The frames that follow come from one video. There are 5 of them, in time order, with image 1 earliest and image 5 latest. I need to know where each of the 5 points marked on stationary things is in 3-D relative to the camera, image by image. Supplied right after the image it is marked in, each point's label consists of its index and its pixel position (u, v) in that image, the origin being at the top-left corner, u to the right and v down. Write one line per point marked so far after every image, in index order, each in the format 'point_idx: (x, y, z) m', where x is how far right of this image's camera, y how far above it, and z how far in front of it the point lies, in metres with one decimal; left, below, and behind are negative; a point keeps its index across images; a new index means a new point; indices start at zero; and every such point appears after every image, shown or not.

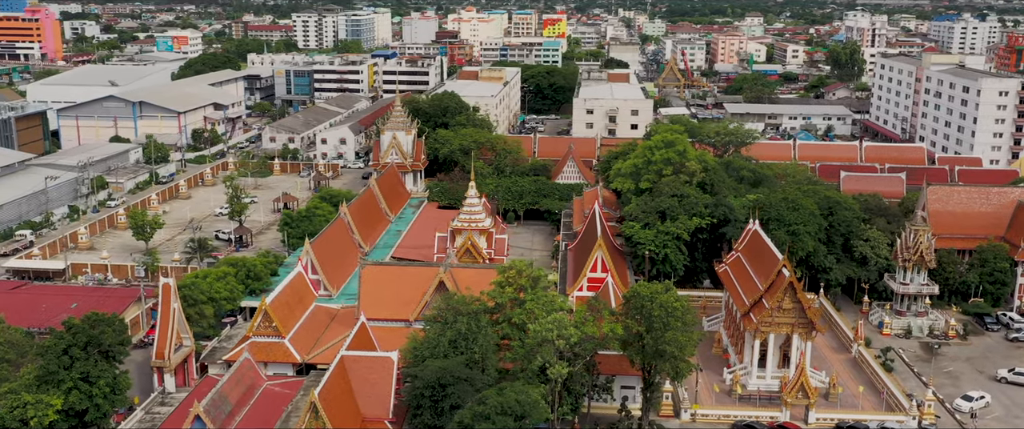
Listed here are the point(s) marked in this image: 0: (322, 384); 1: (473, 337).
0: (-3.6, -3.2, +17.4) m
1: (-0.8, -2.5, +18.4) m
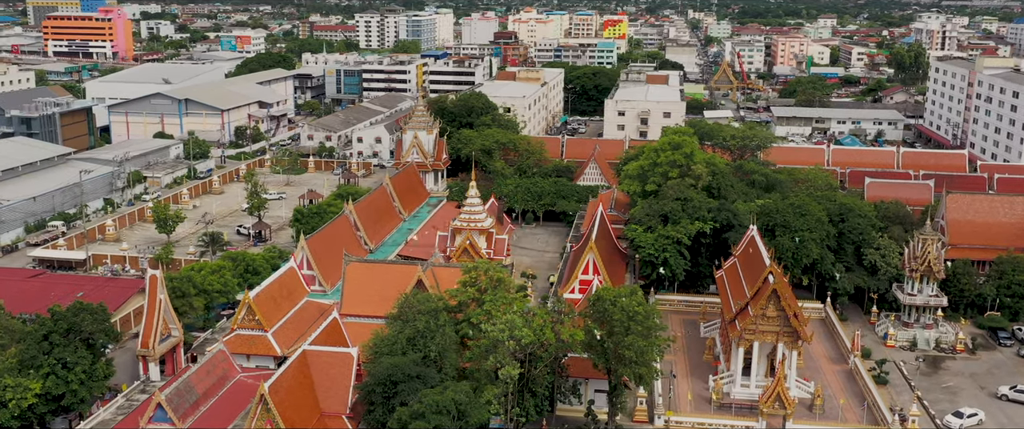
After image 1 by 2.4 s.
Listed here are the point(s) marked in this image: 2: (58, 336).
0: (-4.6, -3.1, +17.7) m
1: (-1.6, -2.5, +18.5) m
2: (-9.9, -2.6, +19.8) m
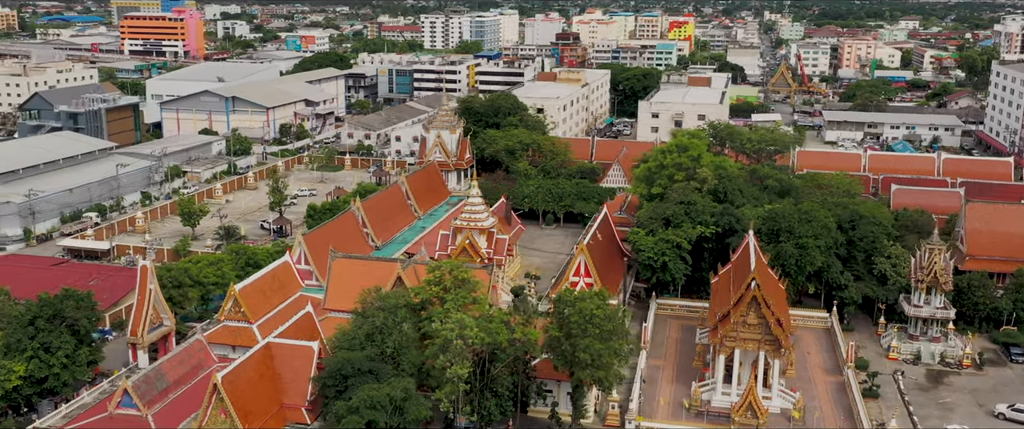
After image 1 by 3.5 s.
0: (-5.5, -3.0, +18.1) m
1: (-2.5, -2.4, +18.7) m
2: (-10.6, -2.4, +20.7) m
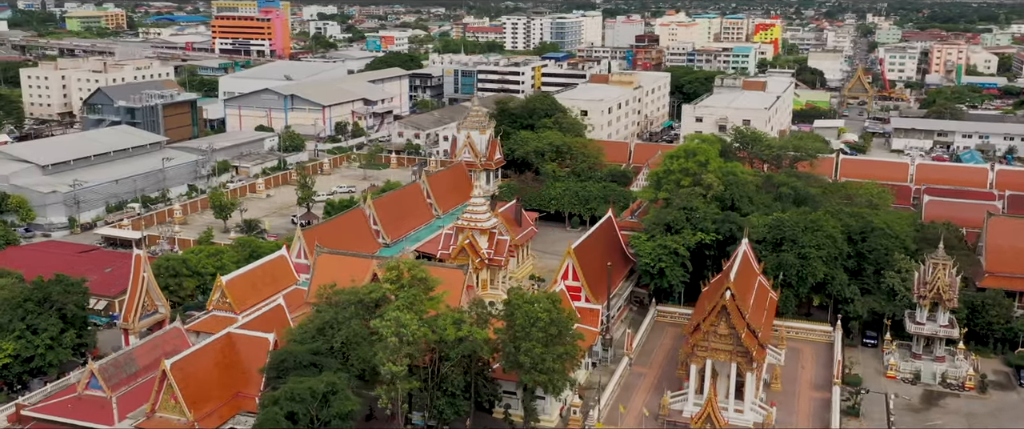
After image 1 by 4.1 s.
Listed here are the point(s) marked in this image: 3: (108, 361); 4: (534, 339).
0: (-6.7, -2.9, +18.8) m
1: (-3.6, -2.4, +19.1) m
2: (-11.5, -2.2, +21.8) m
3: (-8.8, -3.2, +19.8) m
4: (+0.5, -2.5, +18.5) m
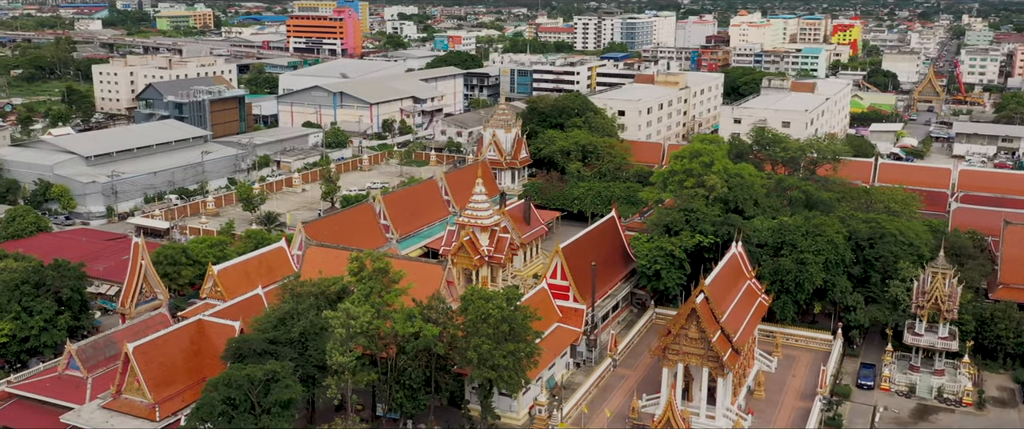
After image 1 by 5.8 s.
0: (-7.6, -2.7, +19.4) m
1: (-4.5, -2.2, +19.4) m
2: (-12.1, -1.8, +22.9) m
3: (-9.7, -2.9, +20.6) m
4: (-0.5, -2.4, +18.5) m
